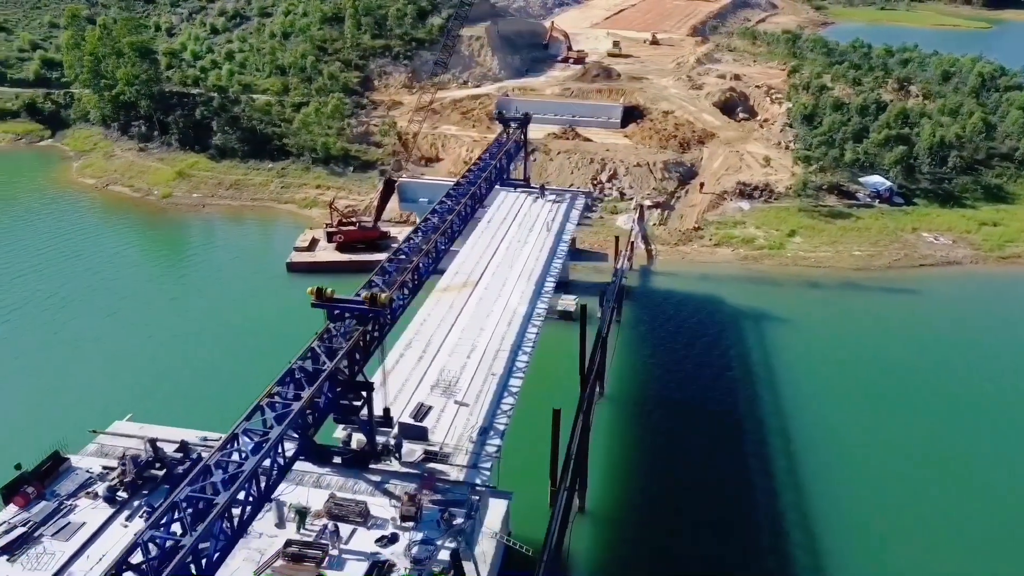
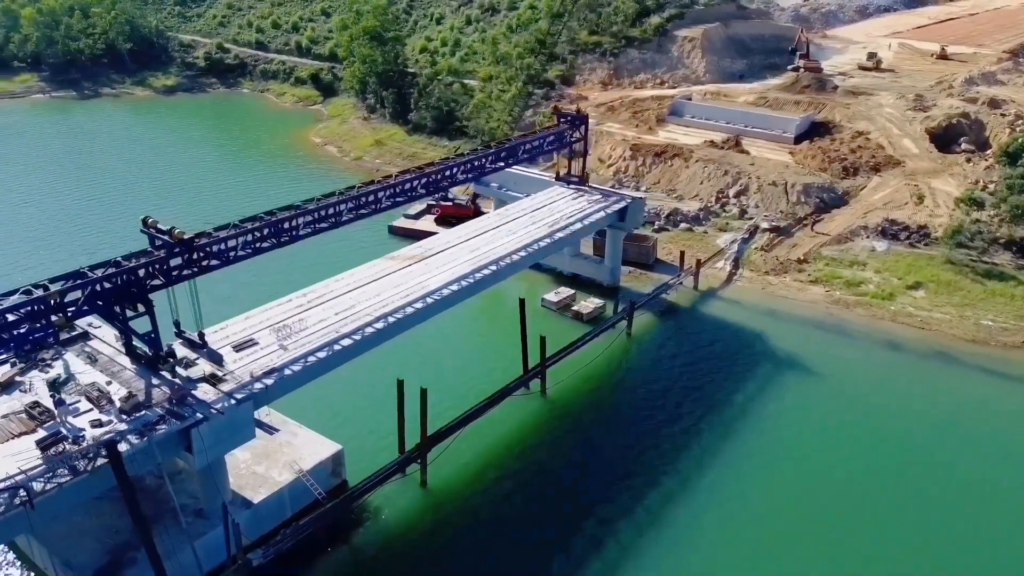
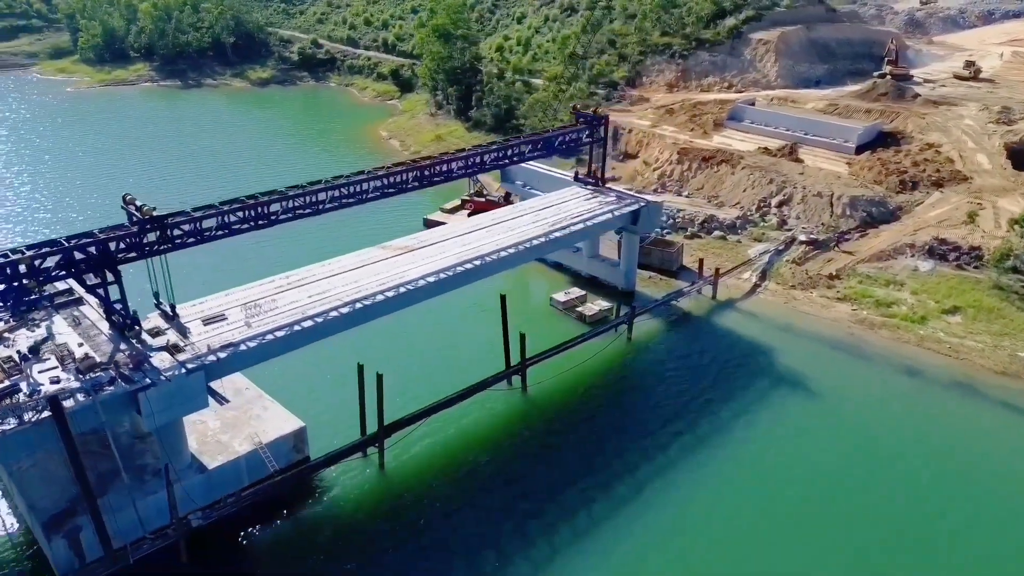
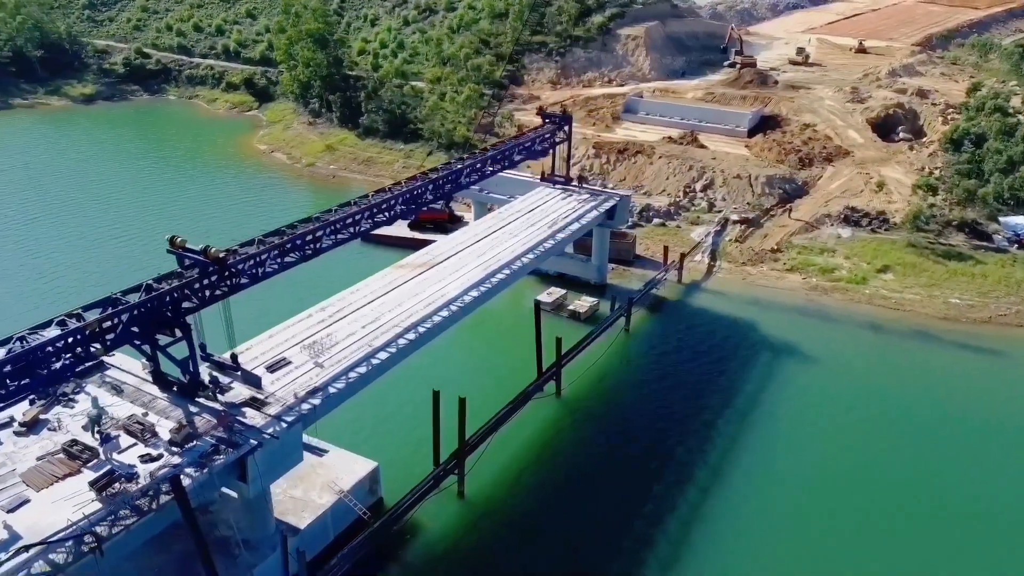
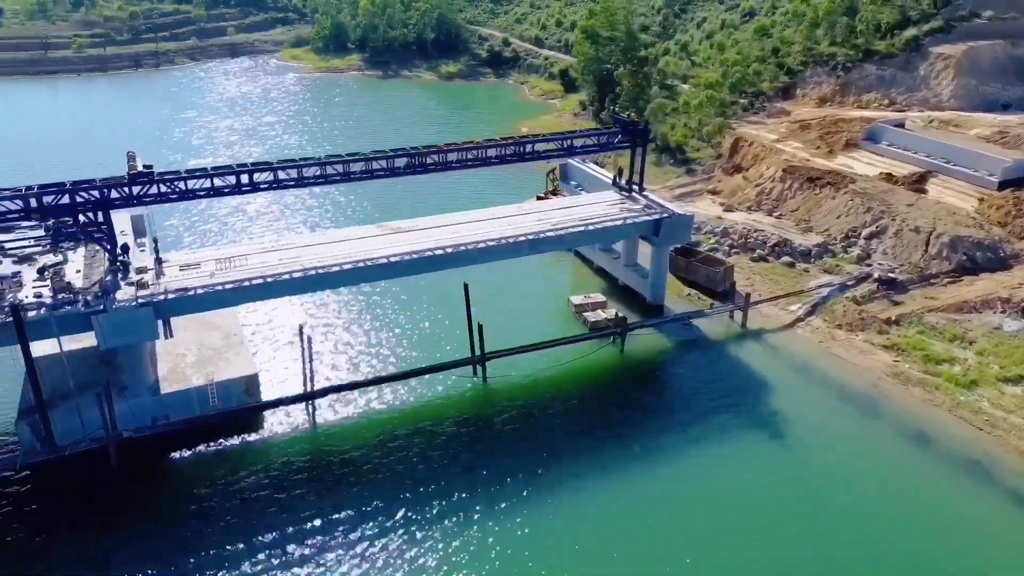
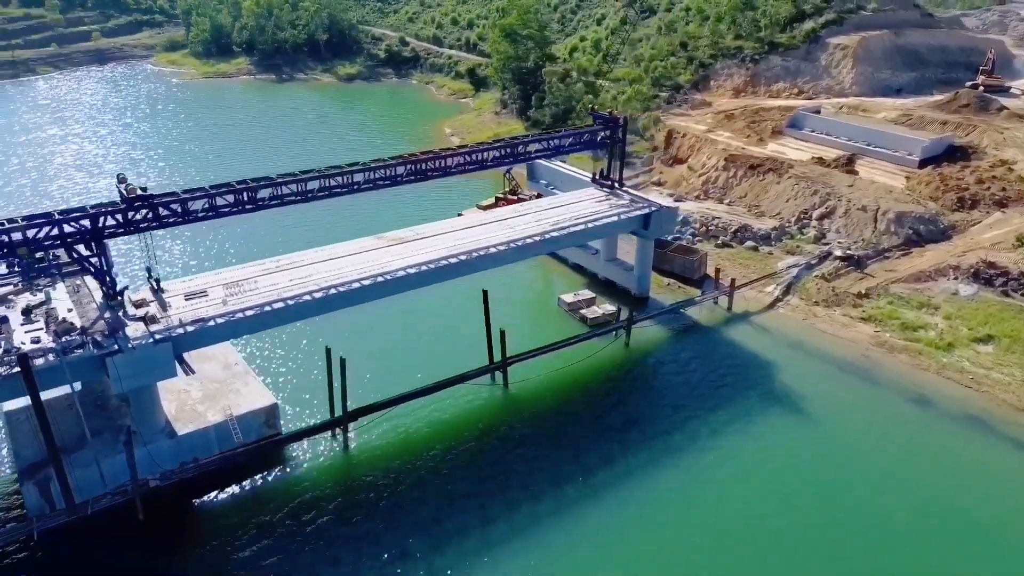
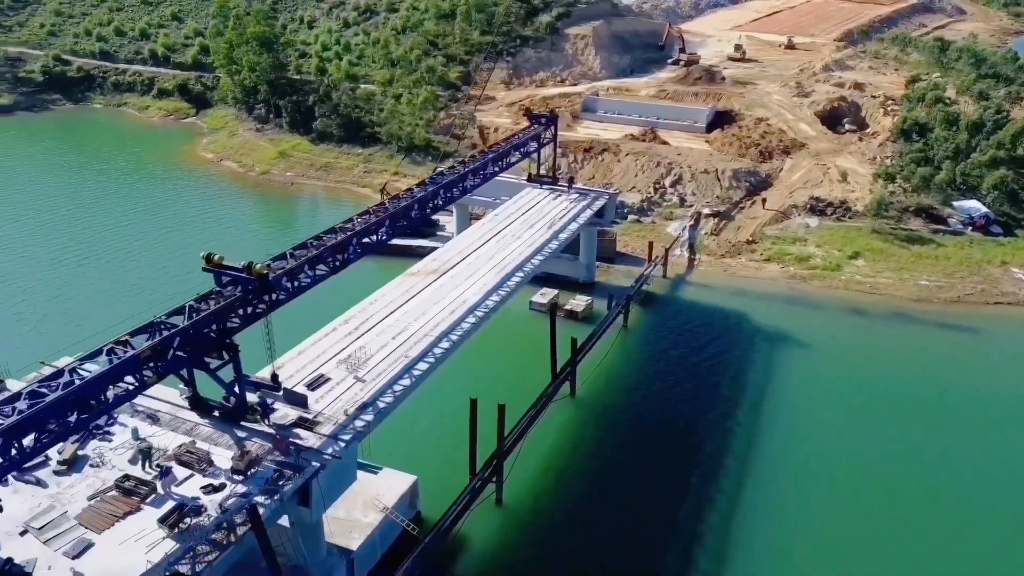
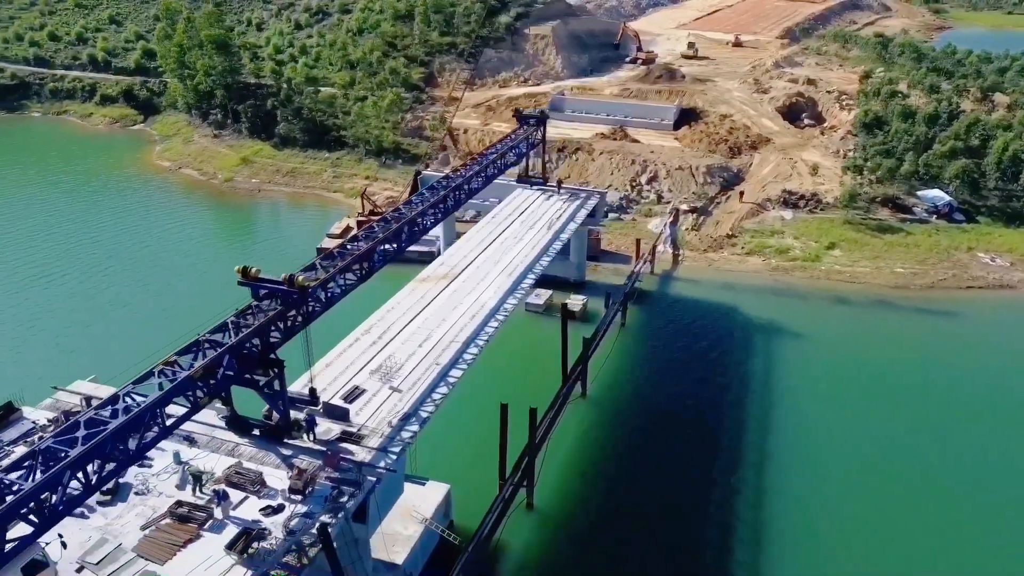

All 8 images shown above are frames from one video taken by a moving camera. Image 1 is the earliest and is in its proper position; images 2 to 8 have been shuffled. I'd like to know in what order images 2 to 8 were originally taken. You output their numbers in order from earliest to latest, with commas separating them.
8, 7, 4, 2, 3, 6, 5
